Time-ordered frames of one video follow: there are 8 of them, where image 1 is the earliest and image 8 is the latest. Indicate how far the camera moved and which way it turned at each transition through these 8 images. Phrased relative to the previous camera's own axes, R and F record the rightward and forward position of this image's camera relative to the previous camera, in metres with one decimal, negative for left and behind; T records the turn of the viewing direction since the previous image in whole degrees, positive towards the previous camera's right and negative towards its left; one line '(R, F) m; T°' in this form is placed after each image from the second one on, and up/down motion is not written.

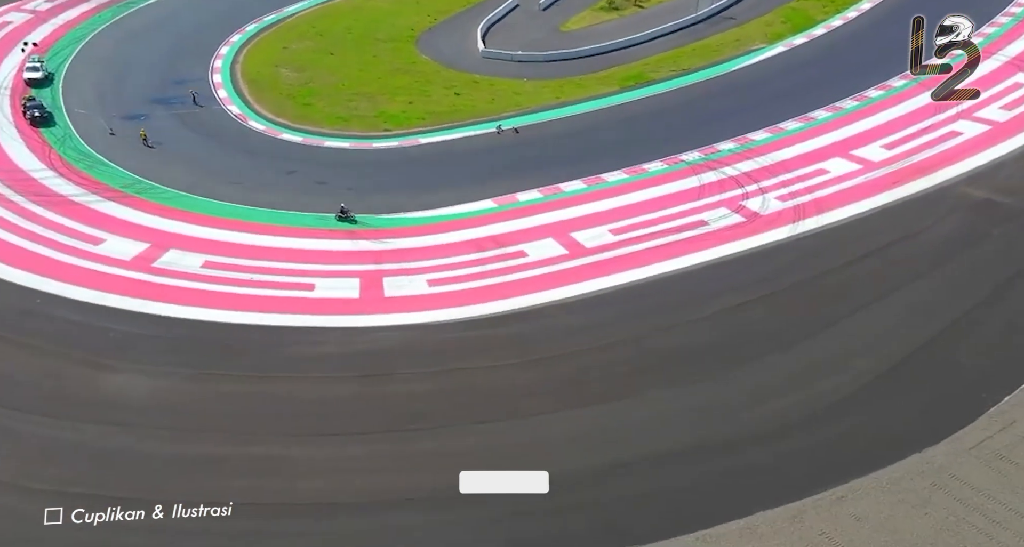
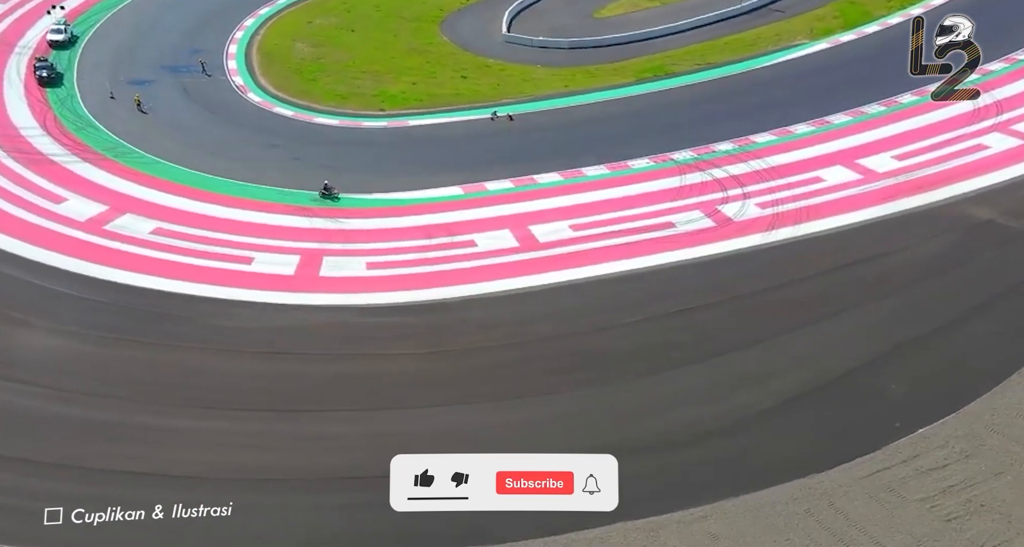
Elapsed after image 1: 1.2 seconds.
(+3.5, -0.1) m; -6°
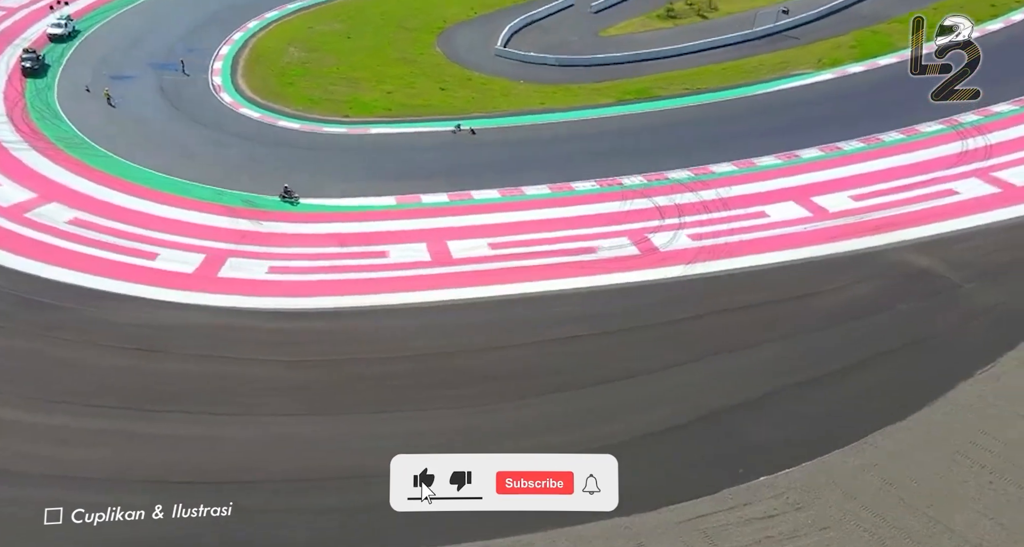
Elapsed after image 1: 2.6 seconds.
(+4.5, -0.2) m; -6°
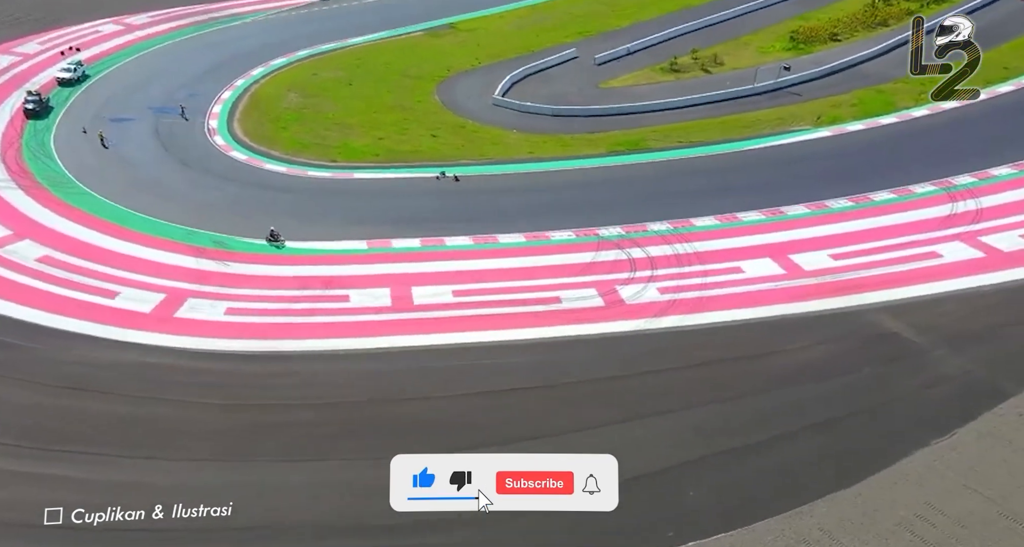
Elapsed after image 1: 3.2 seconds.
(+2.1, 0.0) m; -3°
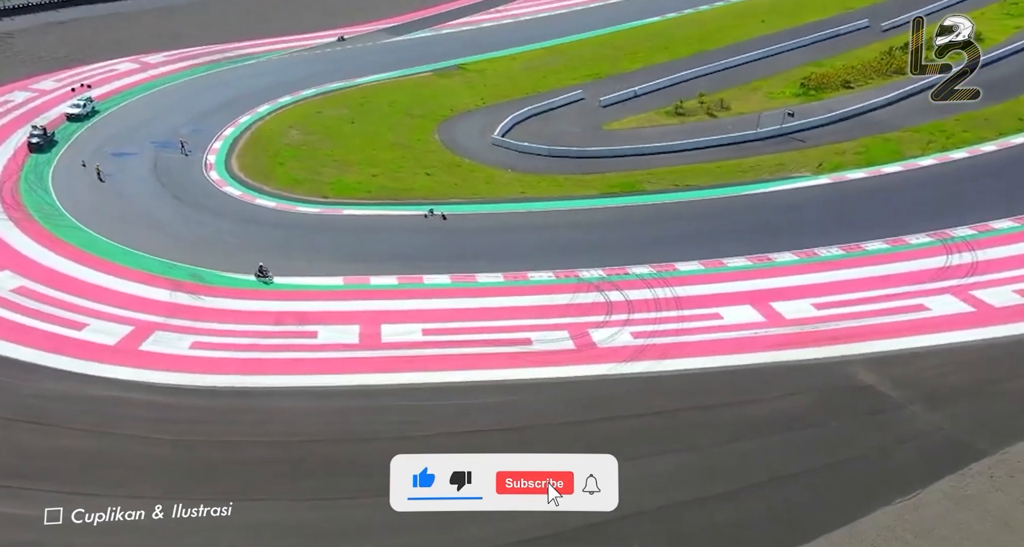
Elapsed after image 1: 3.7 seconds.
(+1.9, +0.1) m; -3°
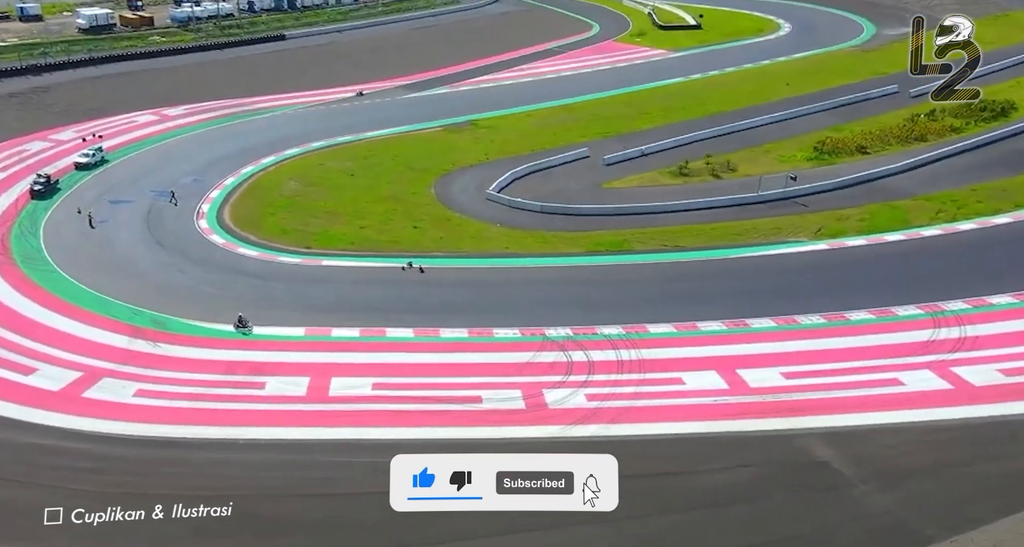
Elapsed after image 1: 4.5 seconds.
(+2.9, +0.3) m; -4°
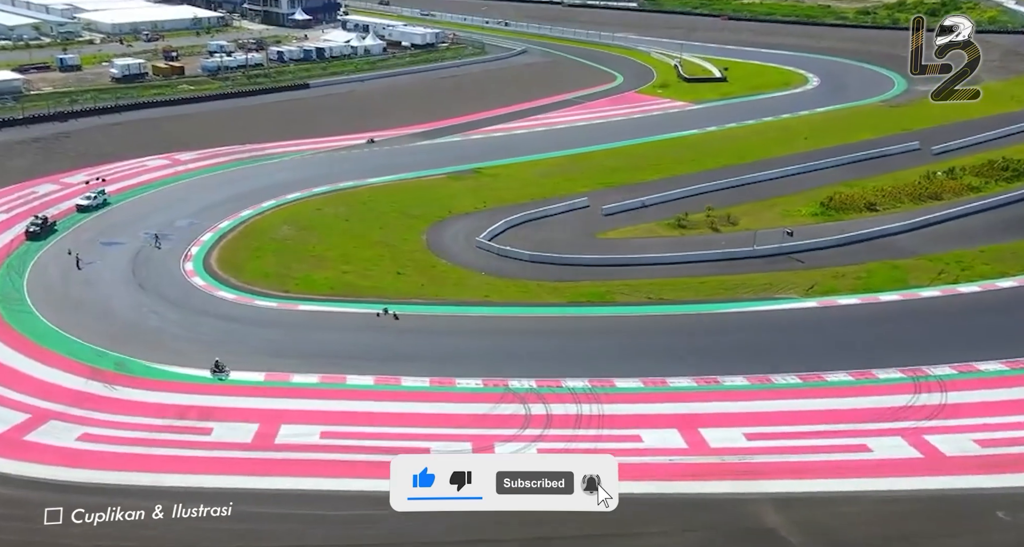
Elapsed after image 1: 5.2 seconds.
(+2.6, +0.4) m; -3°
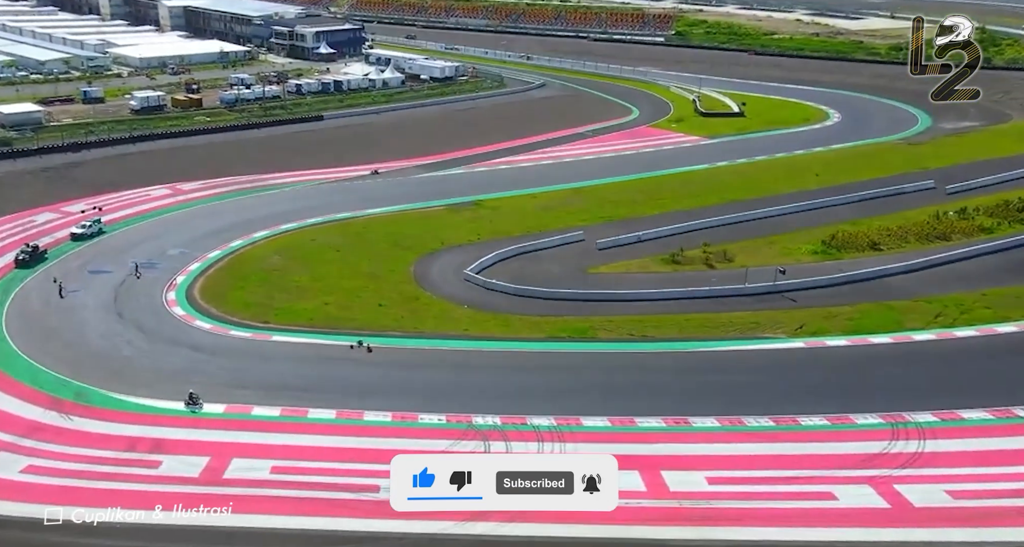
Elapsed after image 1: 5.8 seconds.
(+2.2, +0.5) m; -3°
